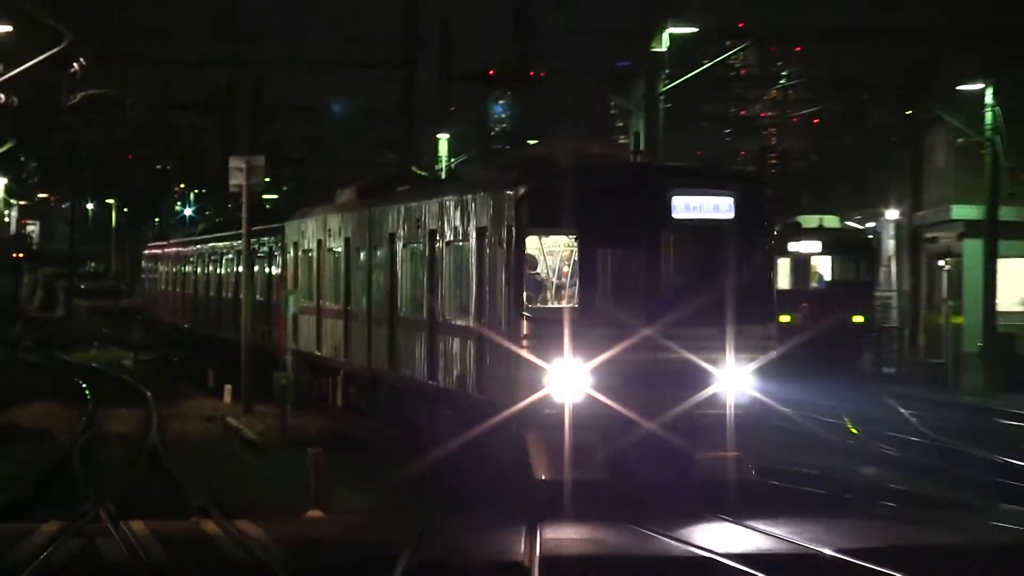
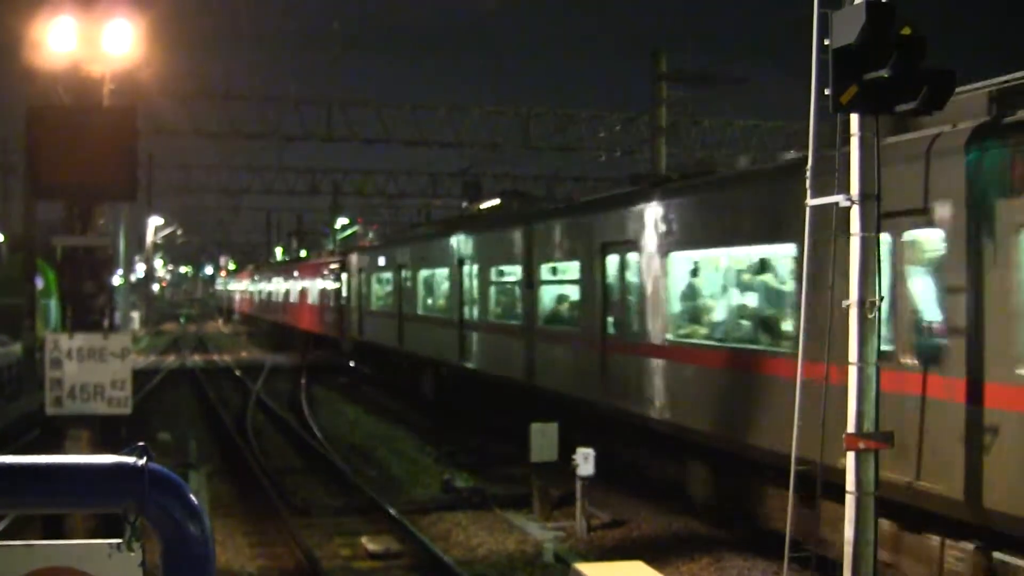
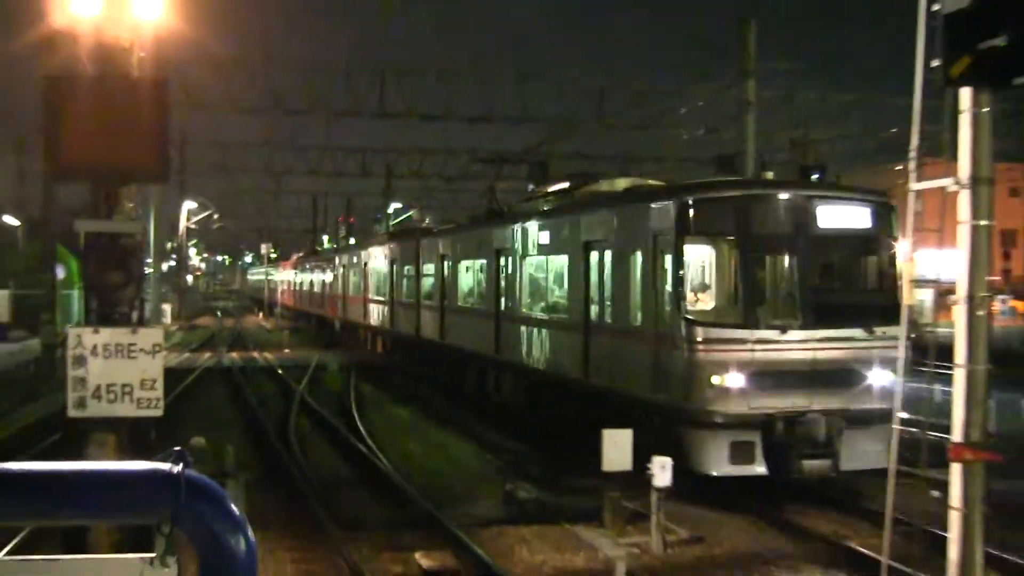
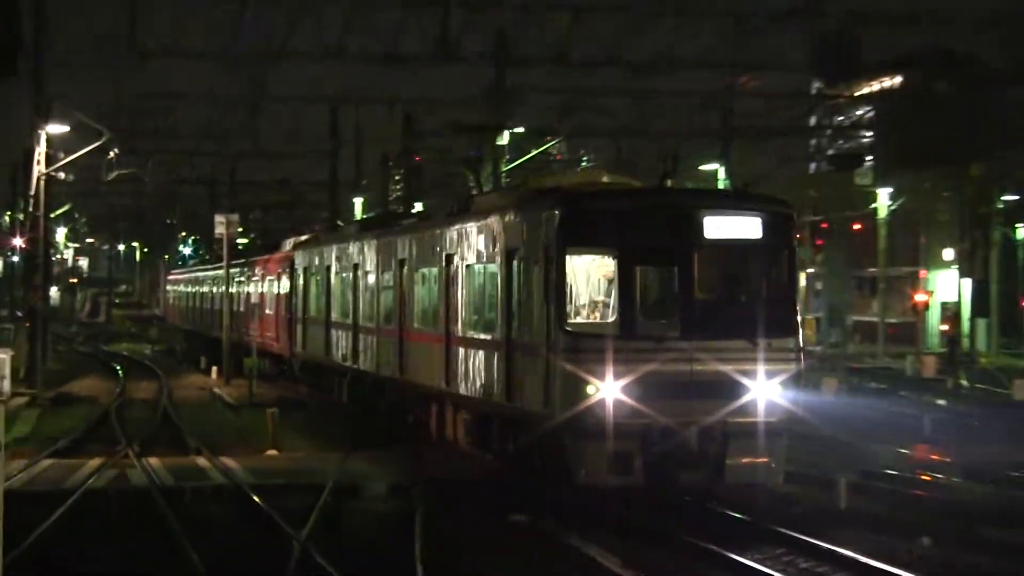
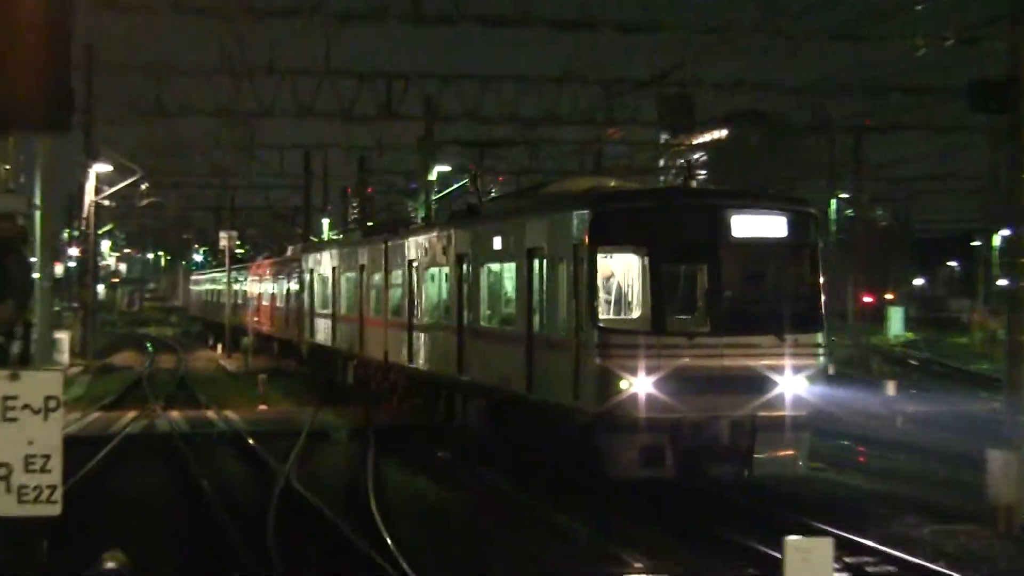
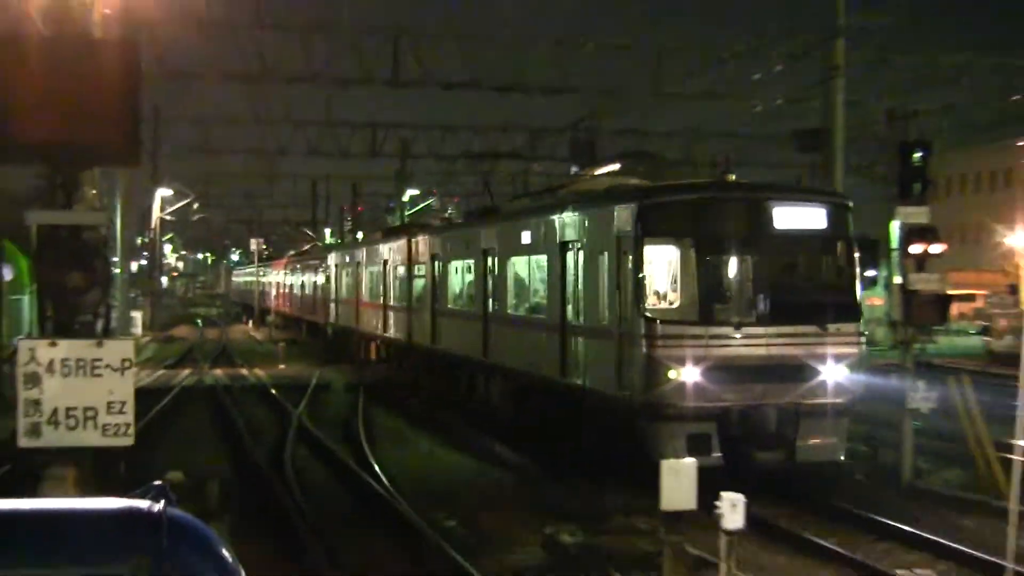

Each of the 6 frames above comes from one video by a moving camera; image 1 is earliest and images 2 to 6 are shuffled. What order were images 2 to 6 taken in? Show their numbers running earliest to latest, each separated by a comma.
4, 5, 6, 3, 2
